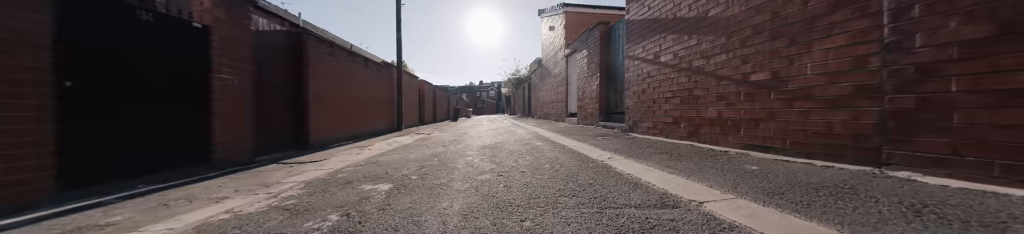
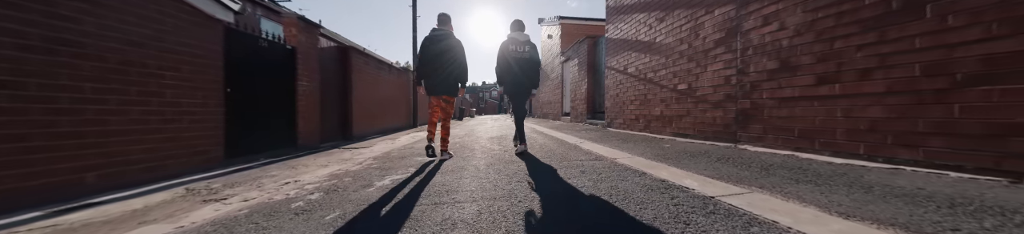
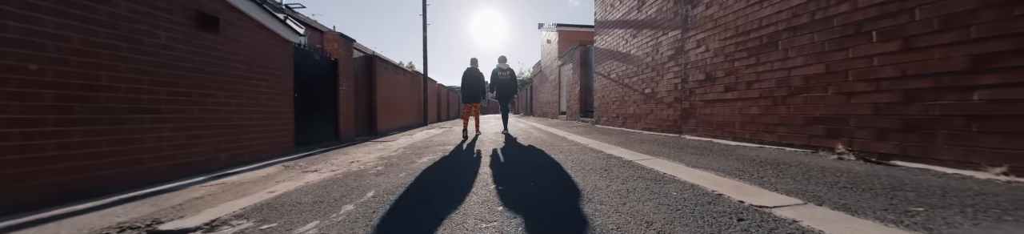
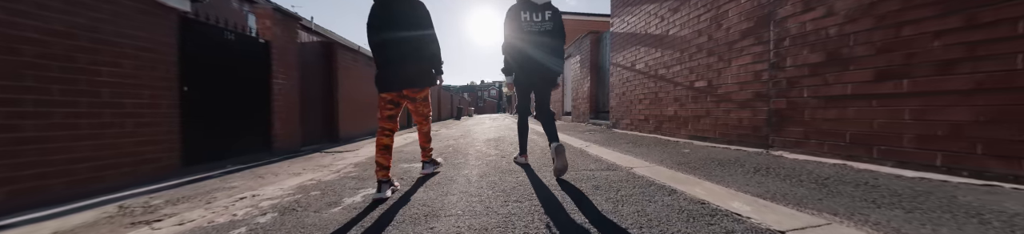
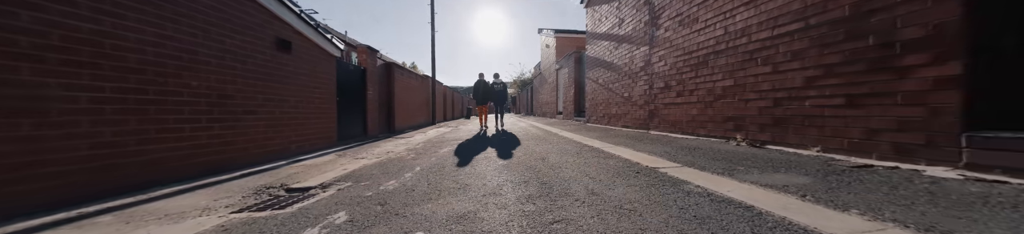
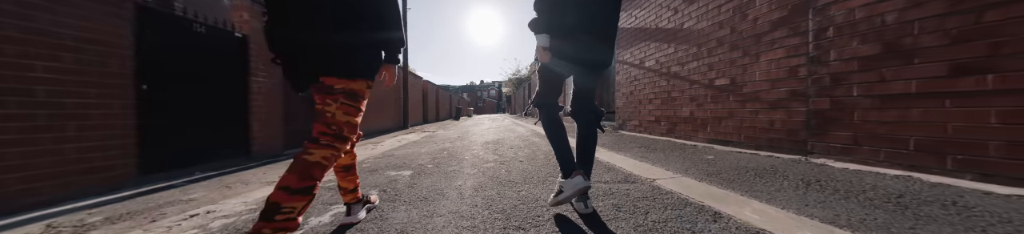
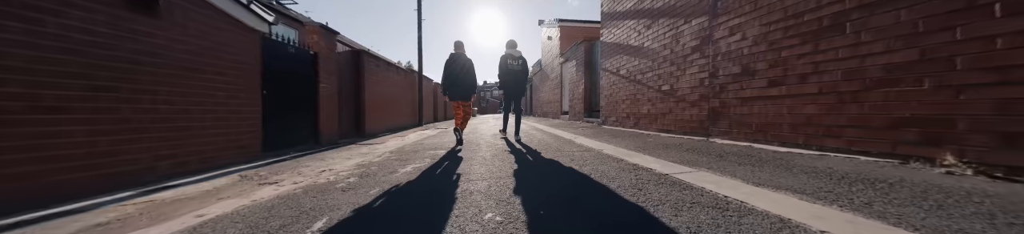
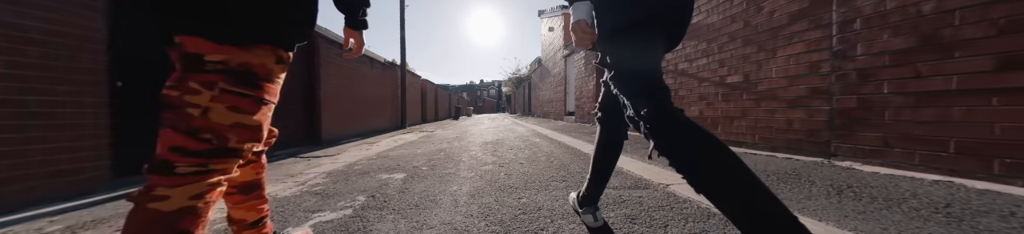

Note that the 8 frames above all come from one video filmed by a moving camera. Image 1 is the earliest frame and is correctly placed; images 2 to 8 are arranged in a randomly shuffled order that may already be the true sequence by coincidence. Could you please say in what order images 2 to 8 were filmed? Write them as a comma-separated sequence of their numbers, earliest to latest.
8, 6, 4, 2, 7, 3, 5
